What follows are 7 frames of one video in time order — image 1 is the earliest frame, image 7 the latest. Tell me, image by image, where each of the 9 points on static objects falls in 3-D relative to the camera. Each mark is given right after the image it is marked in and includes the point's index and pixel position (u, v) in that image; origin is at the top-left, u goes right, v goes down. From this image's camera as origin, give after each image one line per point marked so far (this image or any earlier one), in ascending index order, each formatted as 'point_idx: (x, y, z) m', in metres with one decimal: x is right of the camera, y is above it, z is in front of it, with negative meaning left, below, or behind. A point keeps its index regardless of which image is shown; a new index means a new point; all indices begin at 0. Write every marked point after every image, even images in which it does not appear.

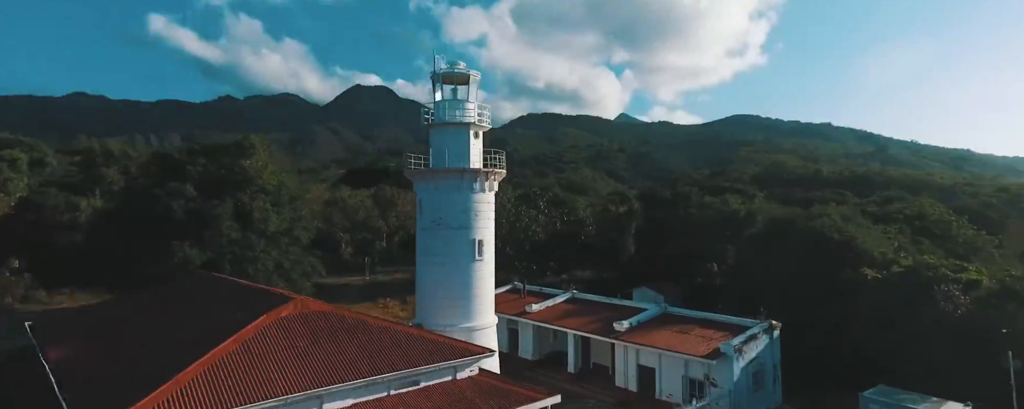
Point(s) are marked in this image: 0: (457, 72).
0: (-1.8, +4.4, +18.9) m
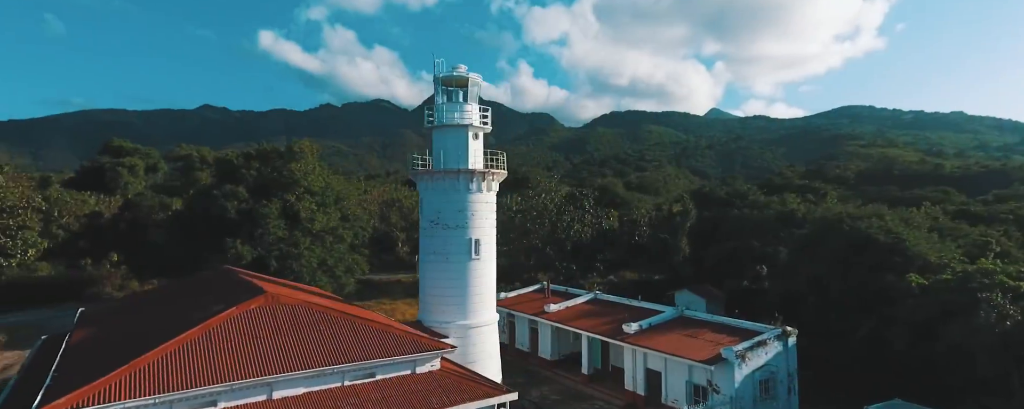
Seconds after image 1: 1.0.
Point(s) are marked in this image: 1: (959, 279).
0: (-1.9, +4.4, +19.7) m
1: (+15.0, -2.5, +19.6) m
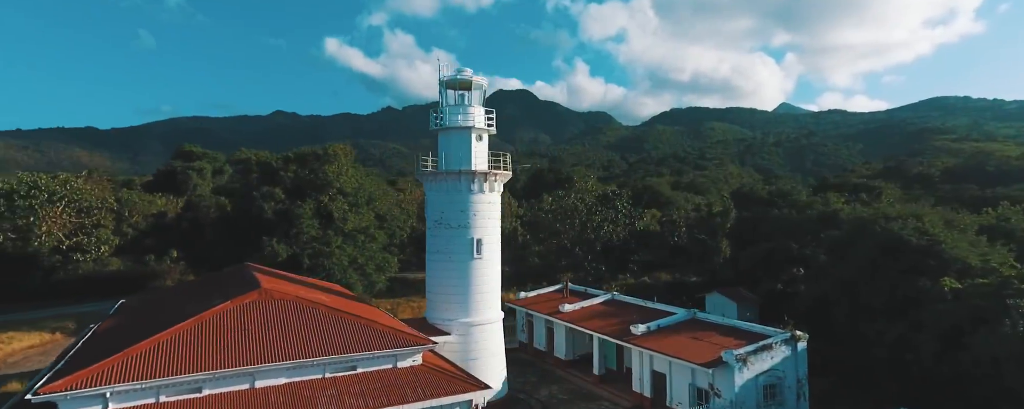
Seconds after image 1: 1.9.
0: (-1.8, +4.3, +20.2) m
1: (+15.0, -2.5, +18.3) m
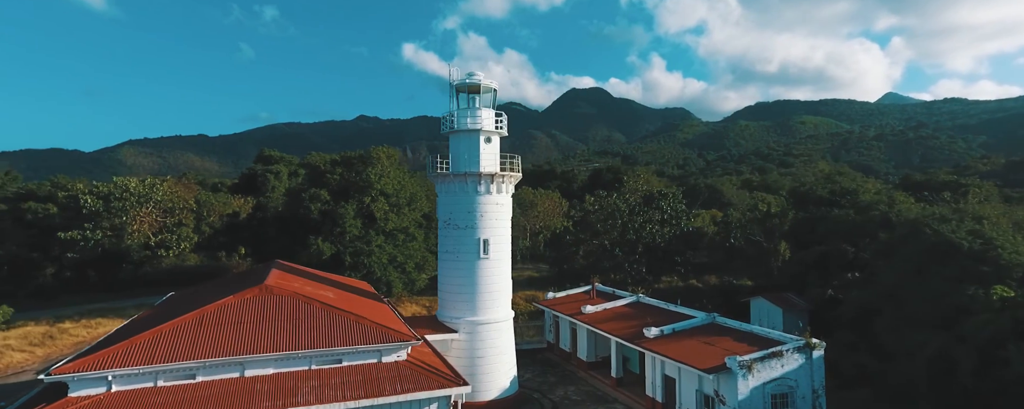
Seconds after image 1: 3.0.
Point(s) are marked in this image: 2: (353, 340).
0: (-1.5, +4.3, +20.7) m
1: (+14.8, -2.5, +16.3) m
2: (-4.0, -3.4, +14.8) m
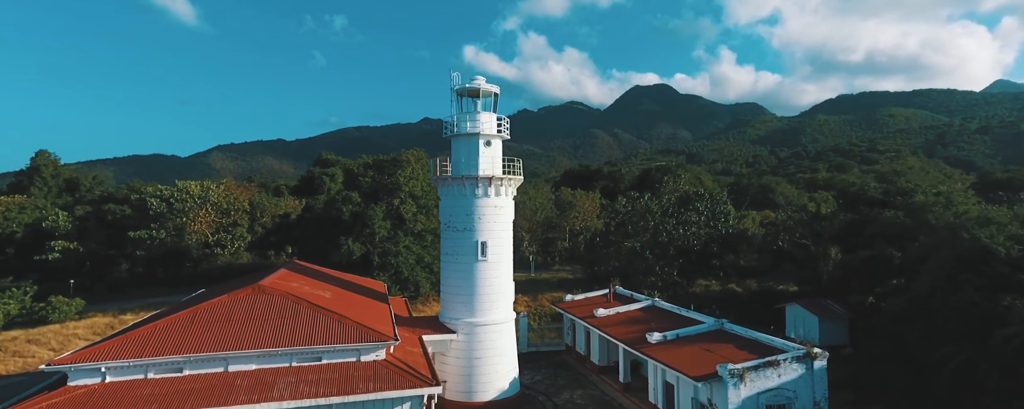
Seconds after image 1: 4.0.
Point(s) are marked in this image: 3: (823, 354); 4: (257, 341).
0: (-1.5, +4.2, +21.0) m
1: (+14.2, -2.6, +14.6) m
2: (-4.8, -3.6, +15.5) m
3: (+9.0, -4.3, +16.9) m
4: (-6.5, -3.5, +14.9) m
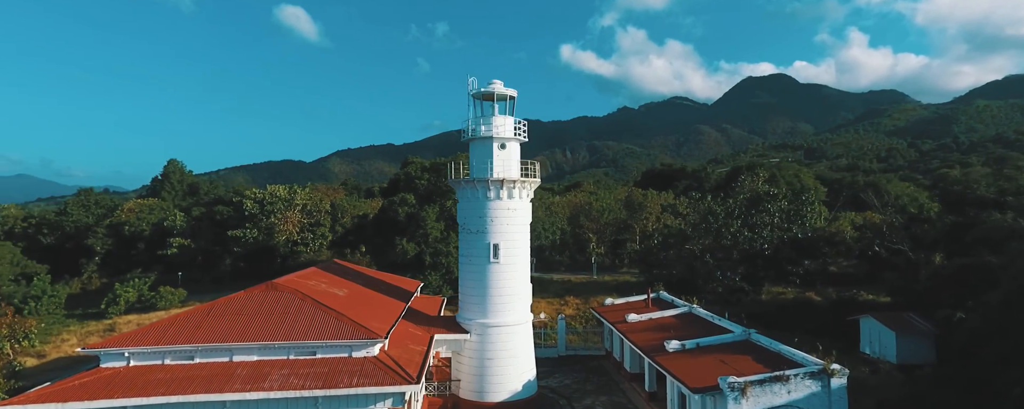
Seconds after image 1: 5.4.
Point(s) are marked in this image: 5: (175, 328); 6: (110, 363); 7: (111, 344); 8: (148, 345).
0: (-1.0, +4.1, +21.3) m
1: (+13.1, -2.6, +11.8) m
2: (-5.2, -3.7, +16.5) m
3: (+8.6, -4.4, +15.1) m
4: (-7.1, -3.6, +16.3) m
5: (-9.4, -3.4, +16.4) m
6: (-10.7, -4.2, +15.5) m
7: (-10.7, -3.7, +15.8) m
8: (-9.7, -3.7, +15.7) m
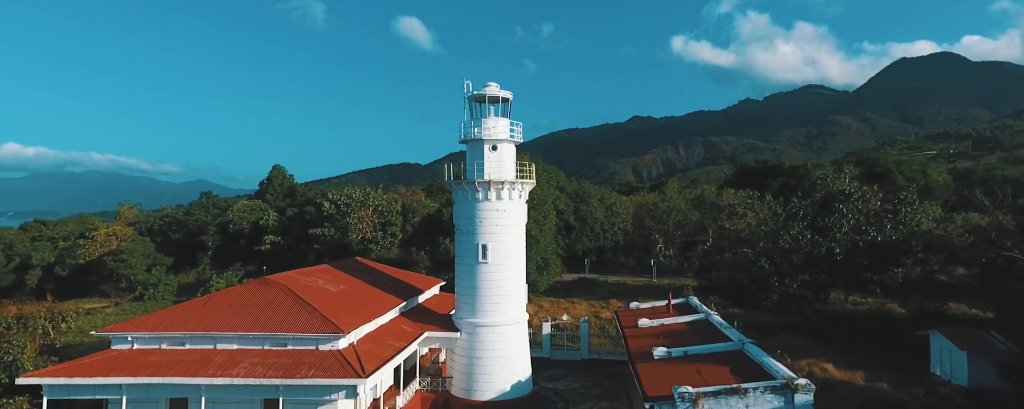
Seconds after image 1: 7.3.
0: (-1.2, +4.1, +21.4) m
1: (+10.2, -2.6, +8.8) m
2: (-6.5, -3.7, +17.8) m
3: (+6.6, -4.4, +13.1) m
4: (-8.3, -3.6, +18.1) m
5: (-10.5, -3.5, +18.7) m
6: (-12.0, -4.3, +18.1) m
7: (-12.0, -3.8, +18.4) m
8: (-11.0, -3.8, +18.1) m
